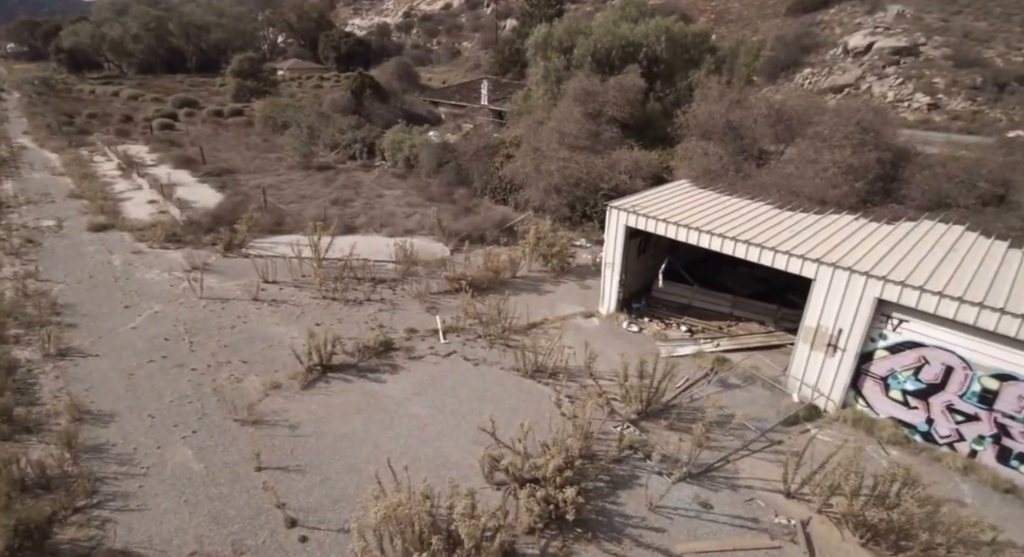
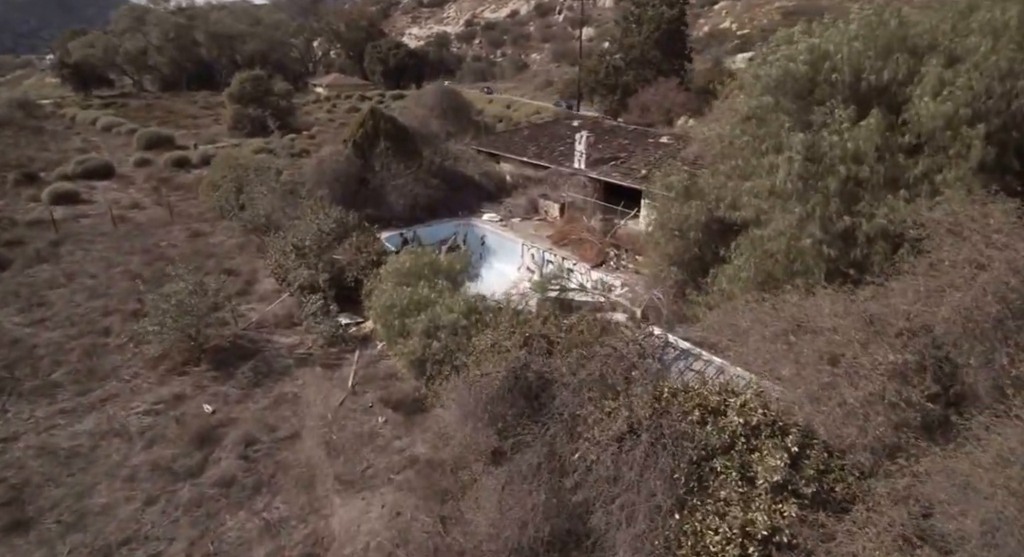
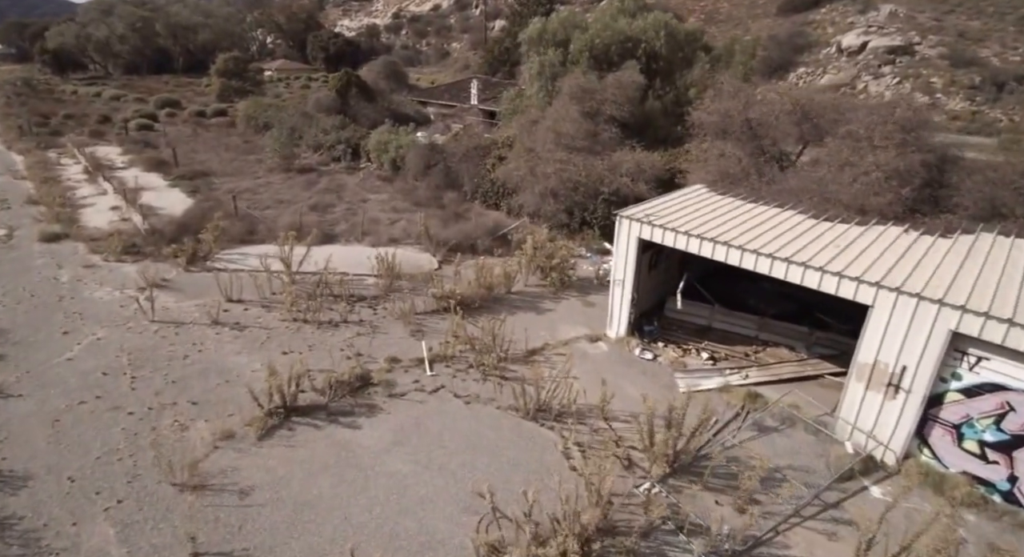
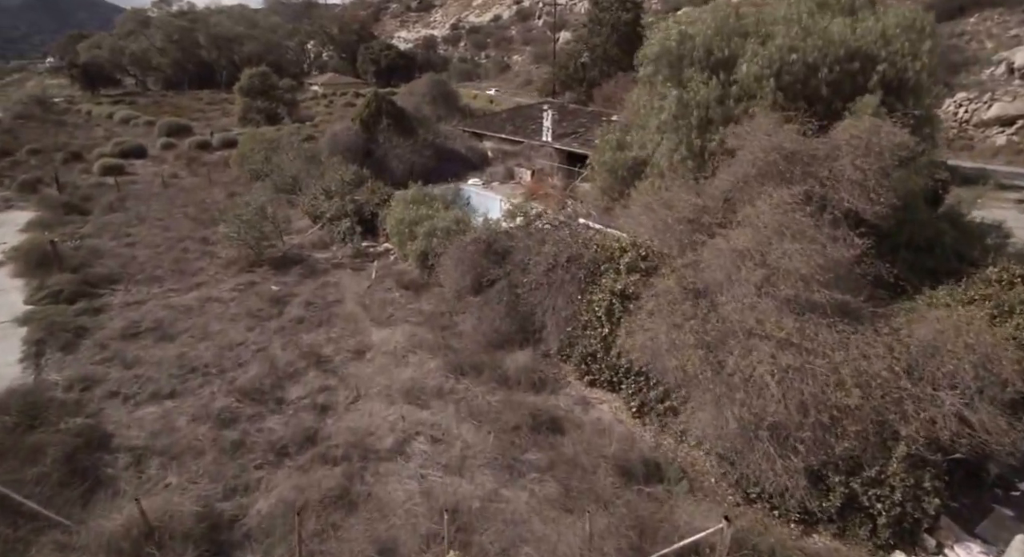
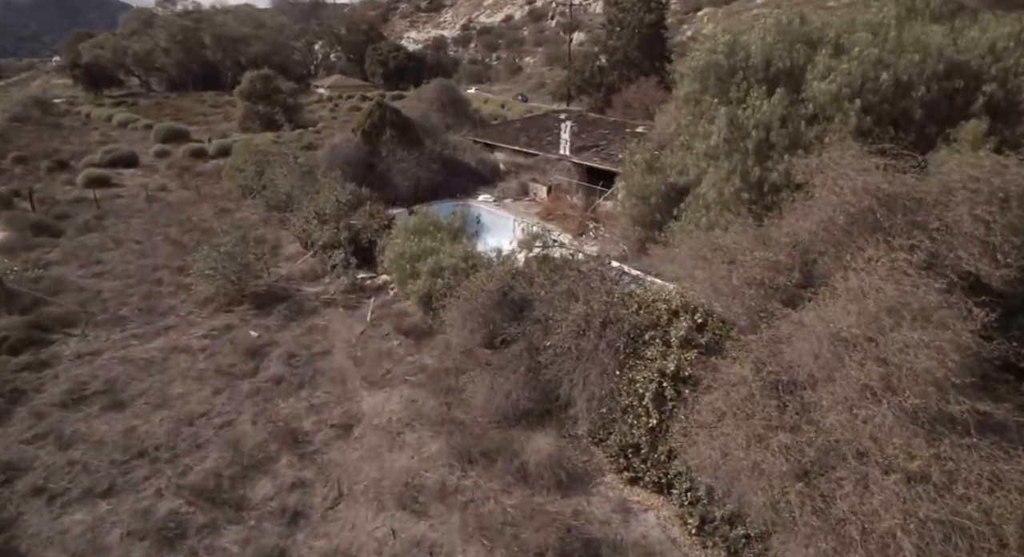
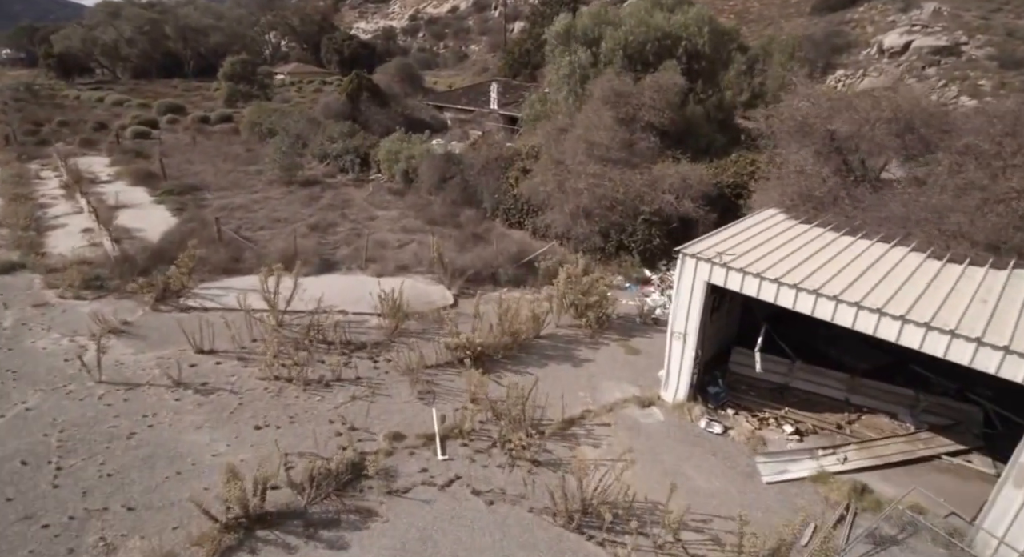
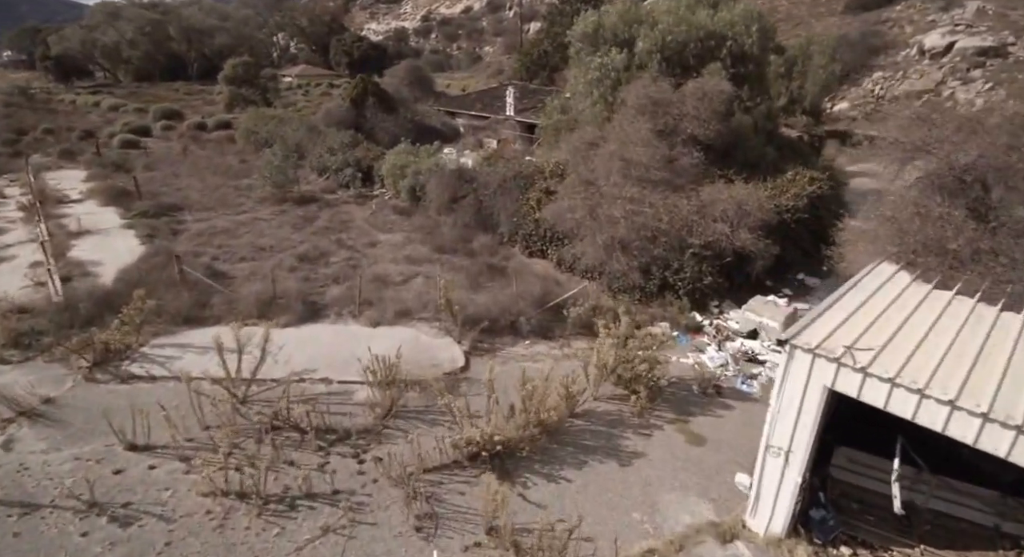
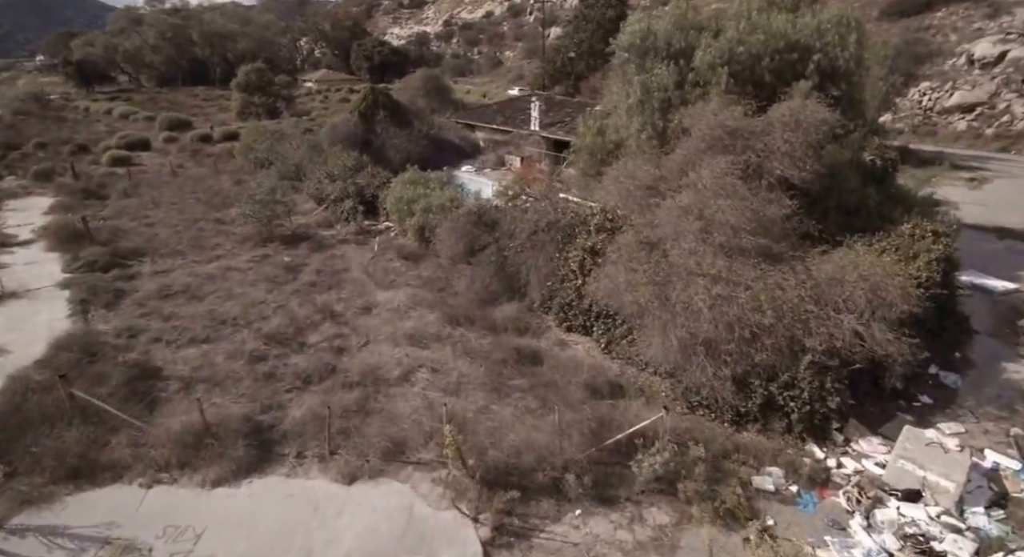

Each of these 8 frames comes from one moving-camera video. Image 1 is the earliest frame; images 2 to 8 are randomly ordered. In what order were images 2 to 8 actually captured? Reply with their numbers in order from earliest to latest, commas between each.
3, 6, 7, 8, 4, 5, 2
